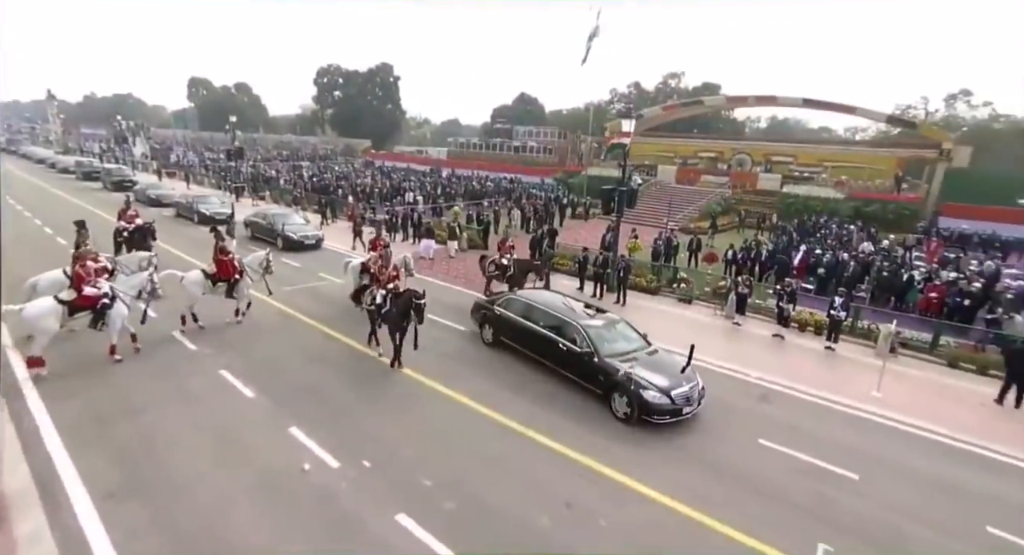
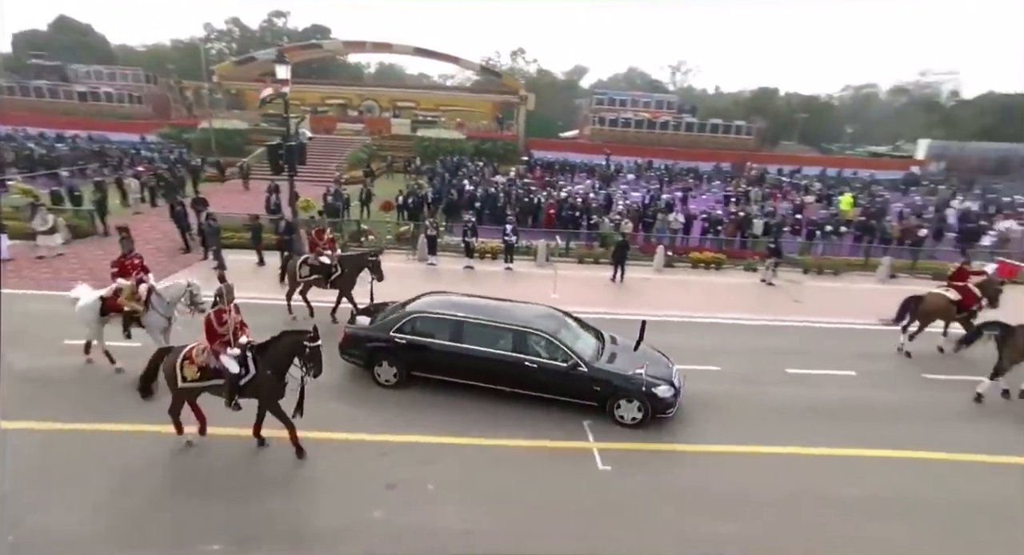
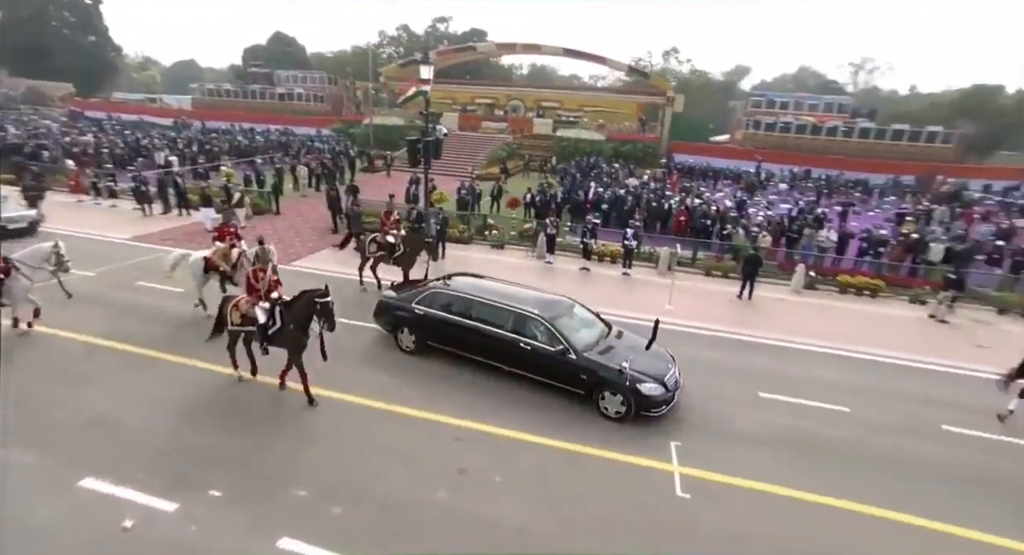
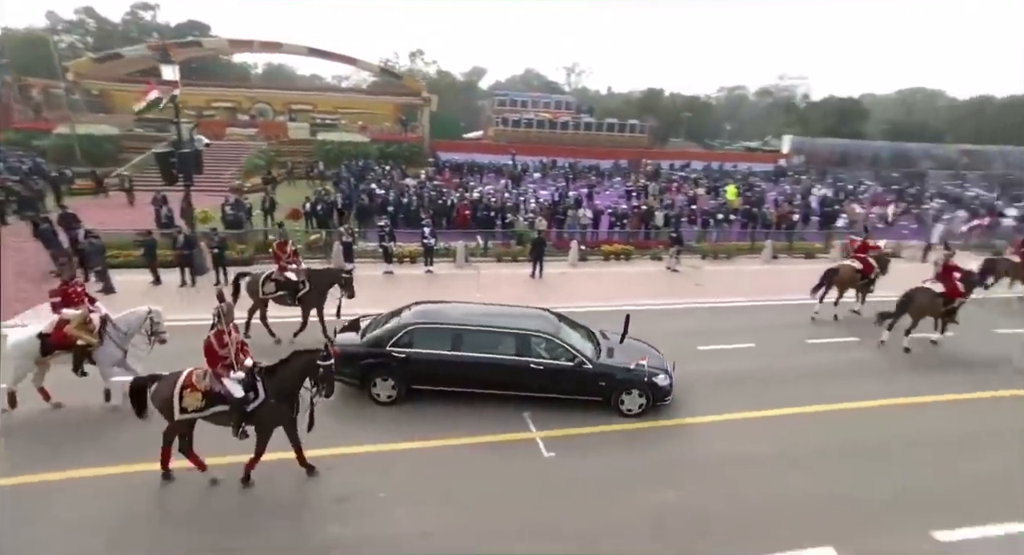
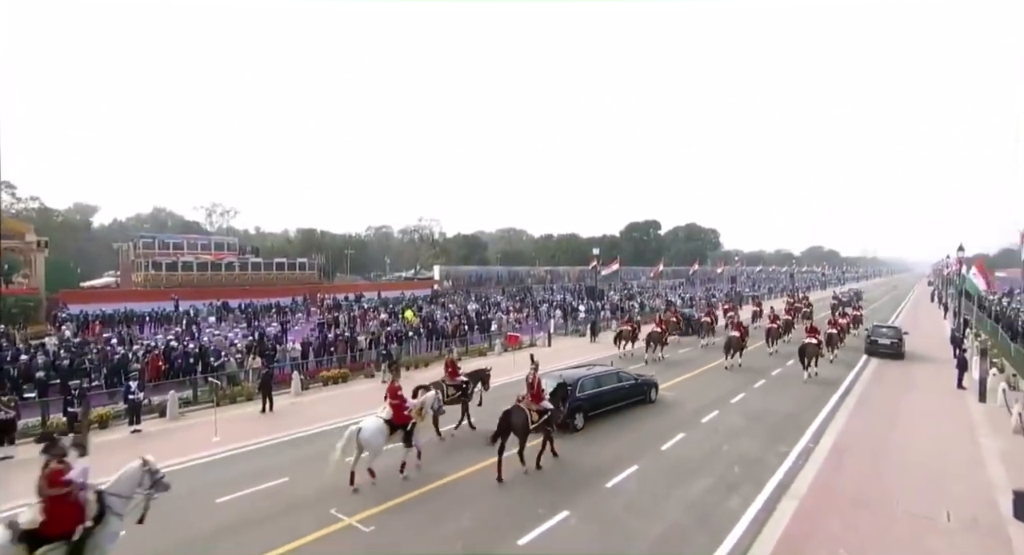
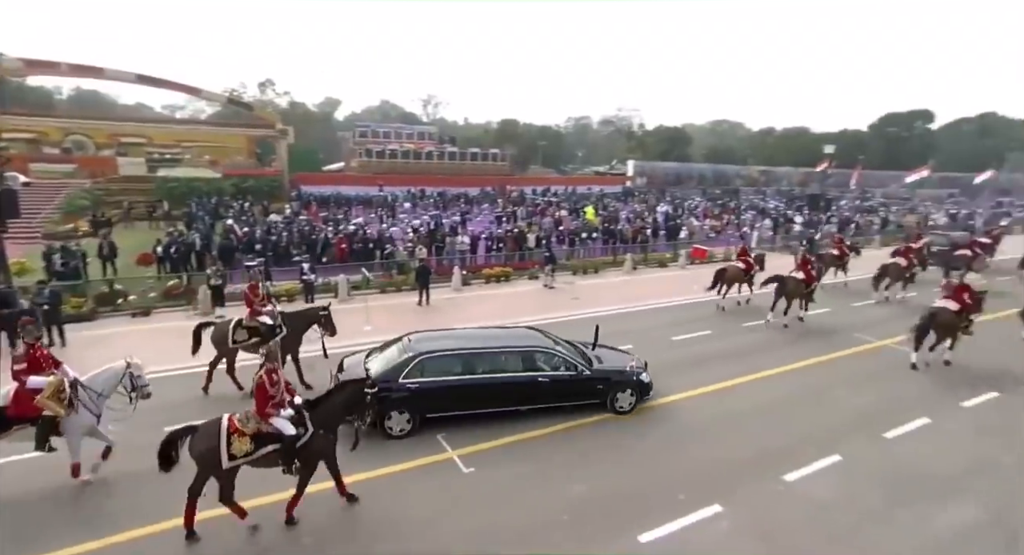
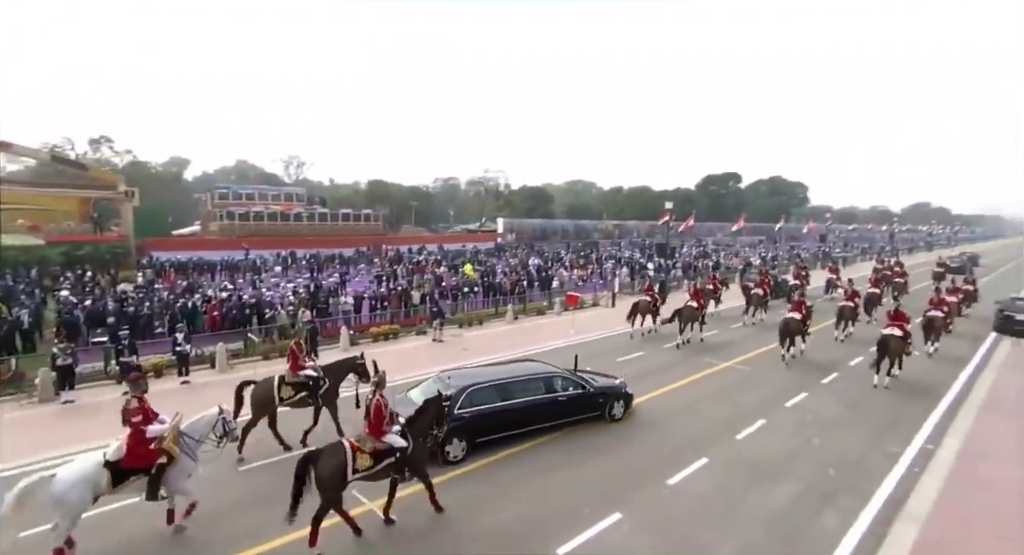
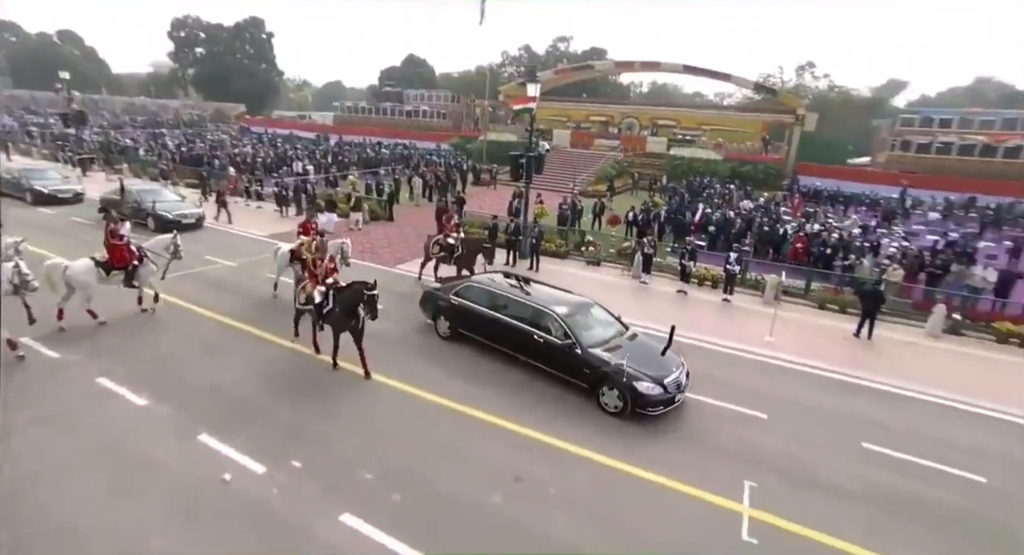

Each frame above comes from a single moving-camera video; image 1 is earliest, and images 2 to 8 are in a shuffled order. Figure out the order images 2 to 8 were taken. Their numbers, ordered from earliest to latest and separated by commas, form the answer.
8, 3, 2, 4, 6, 7, 5
